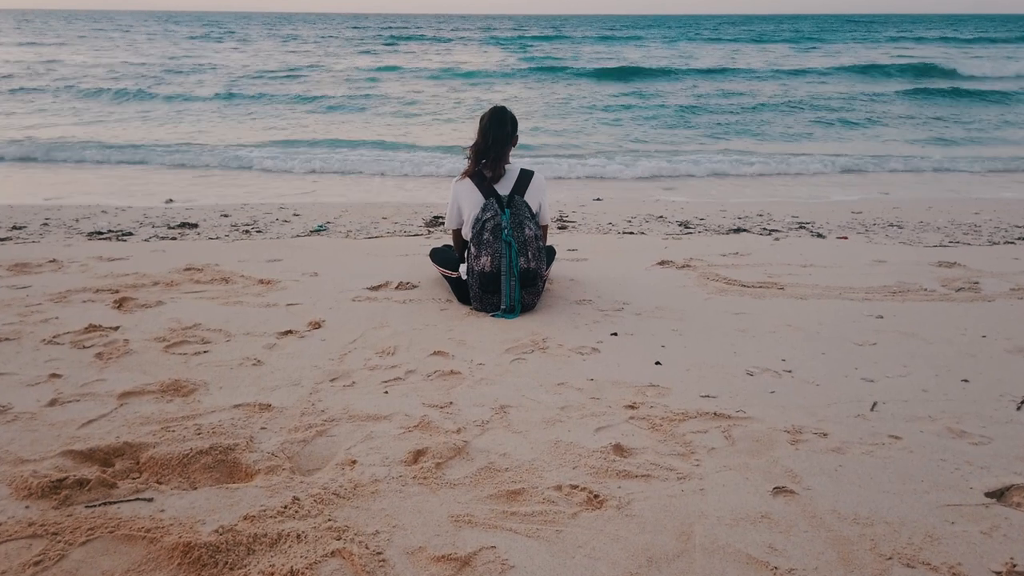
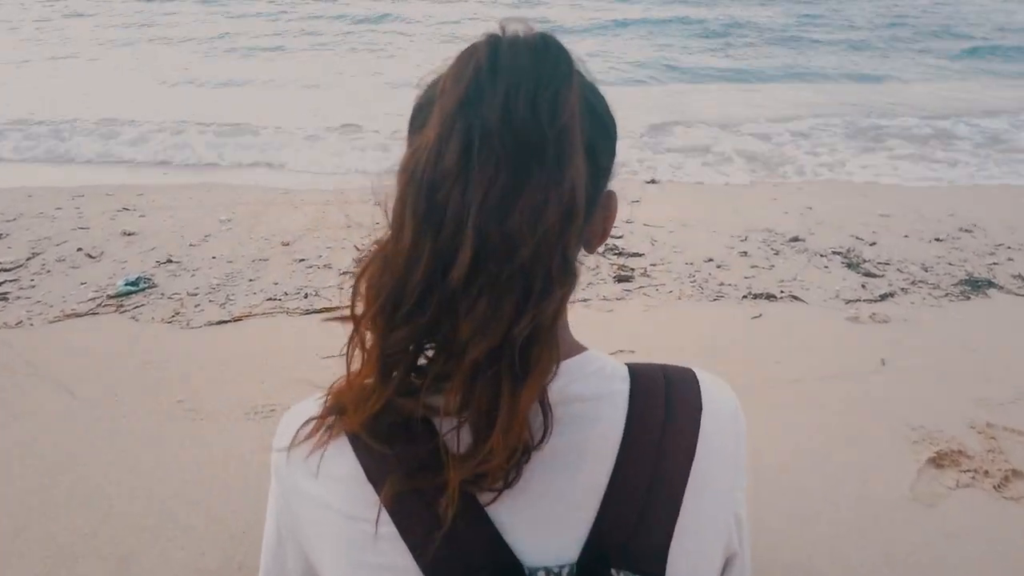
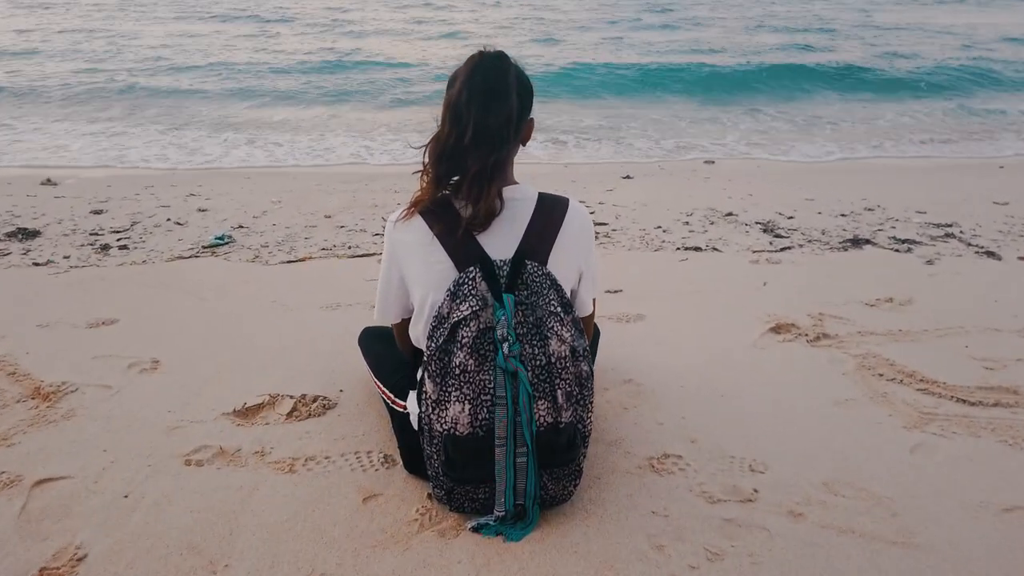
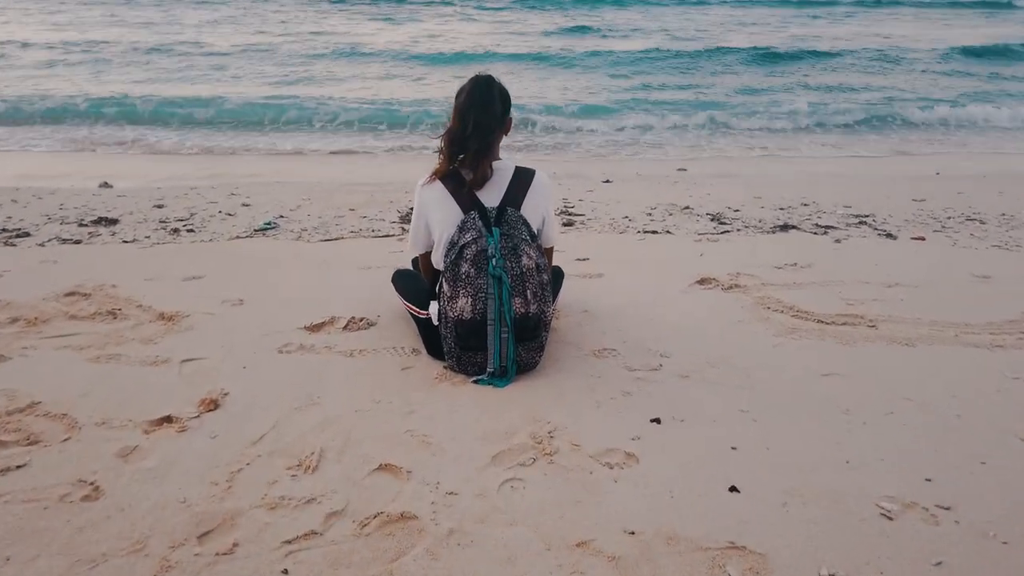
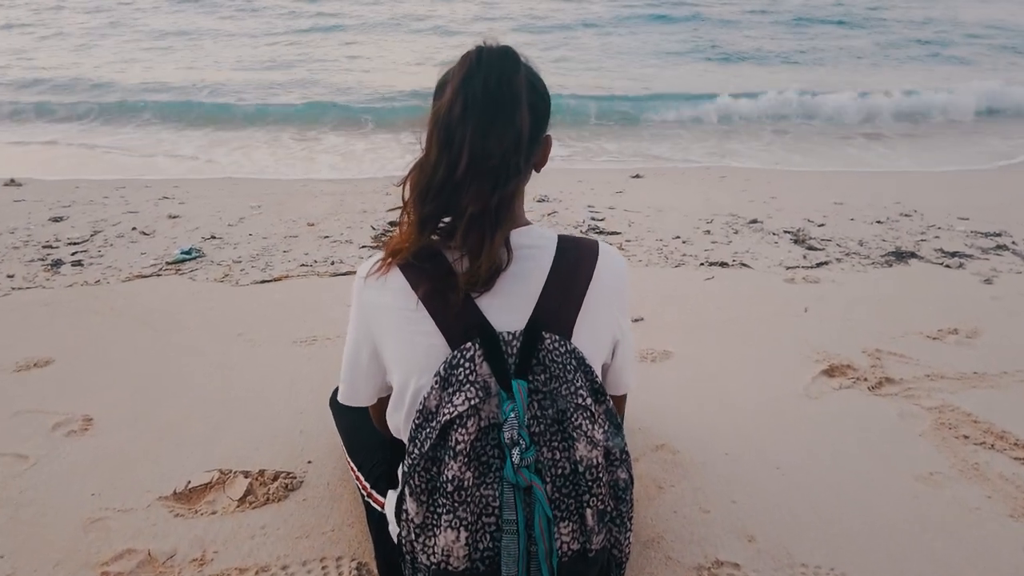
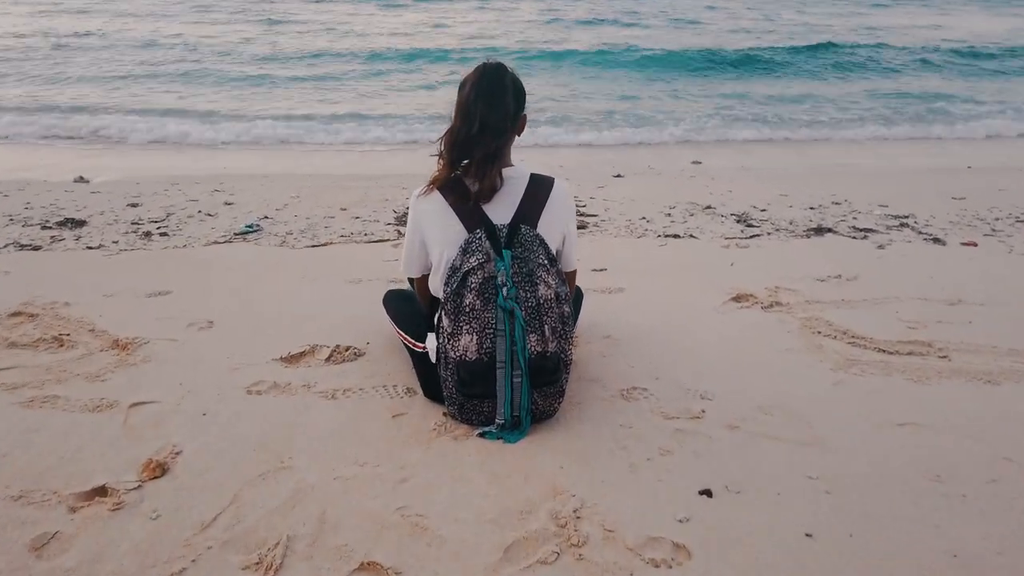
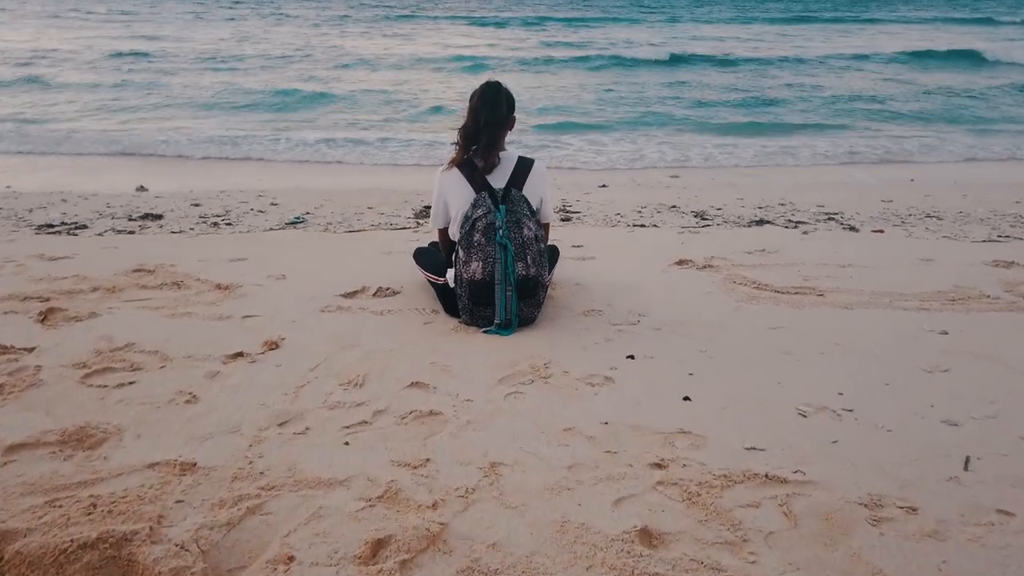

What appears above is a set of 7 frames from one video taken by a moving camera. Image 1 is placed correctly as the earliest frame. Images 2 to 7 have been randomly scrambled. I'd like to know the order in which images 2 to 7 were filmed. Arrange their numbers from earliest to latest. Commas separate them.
7, 4, 6, 3, 5, 2
